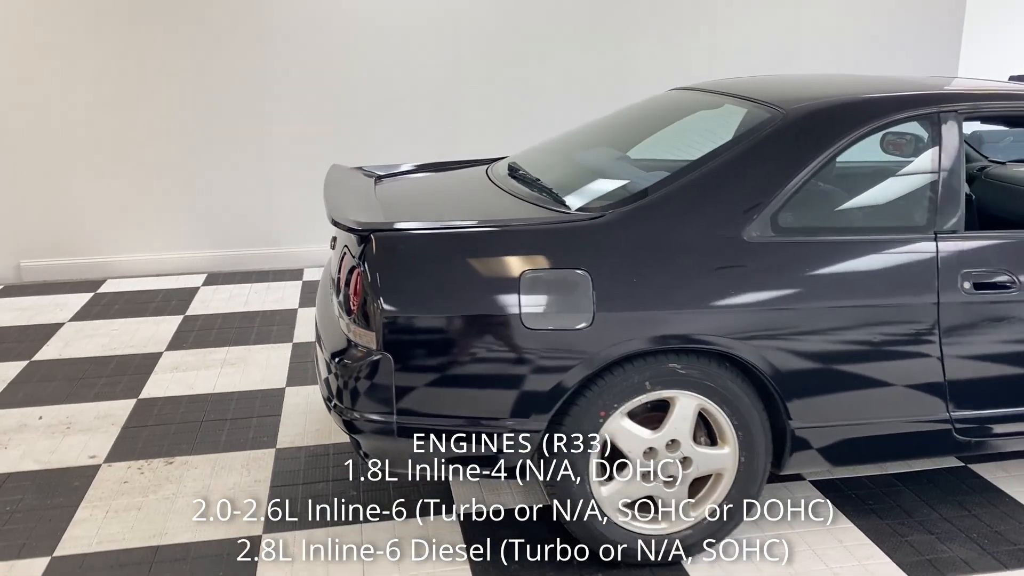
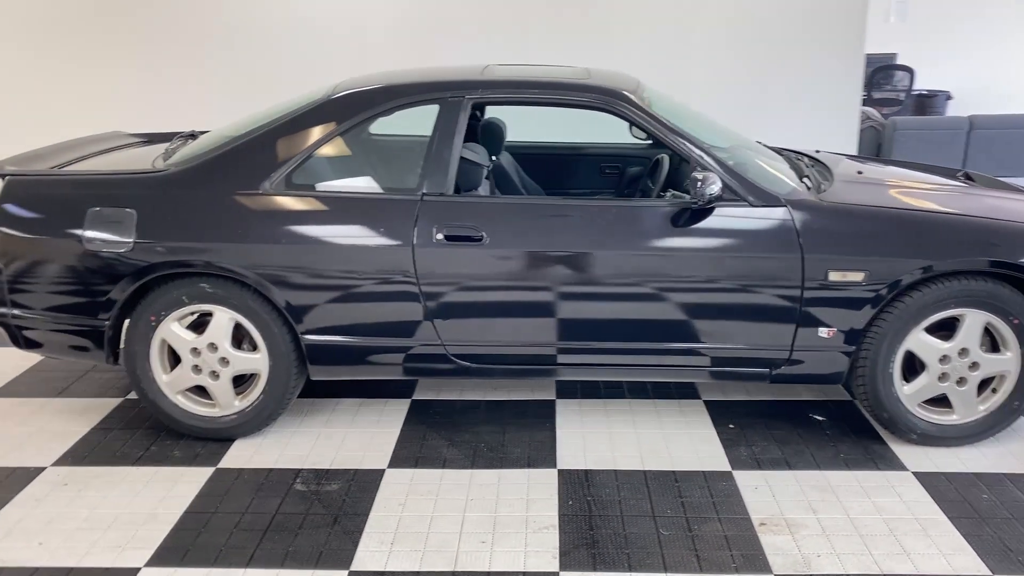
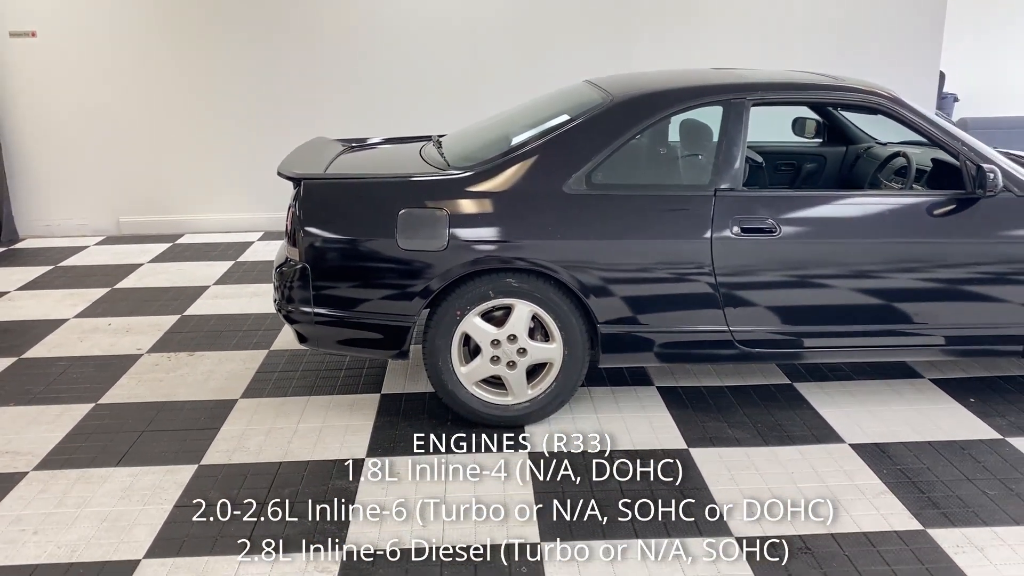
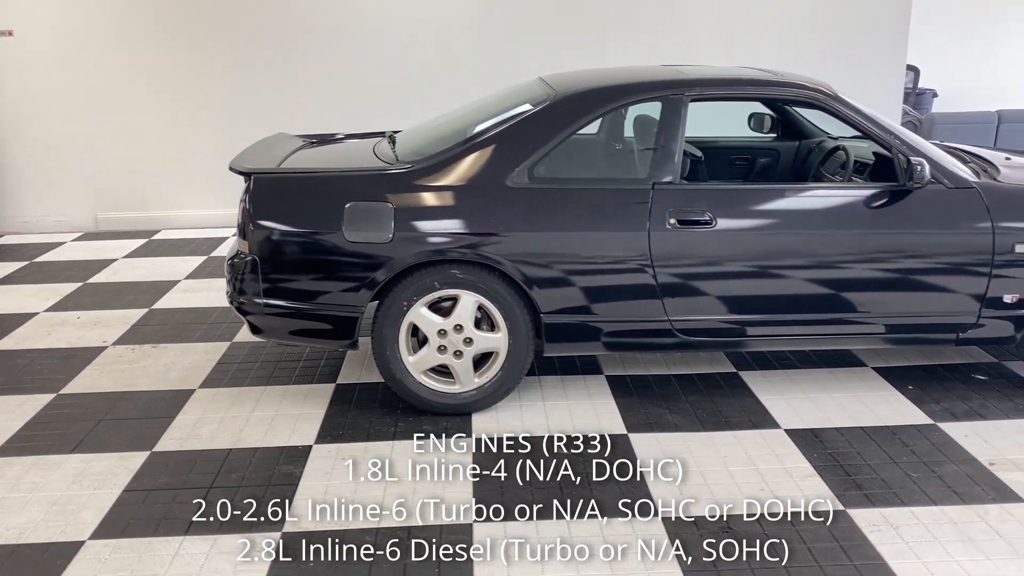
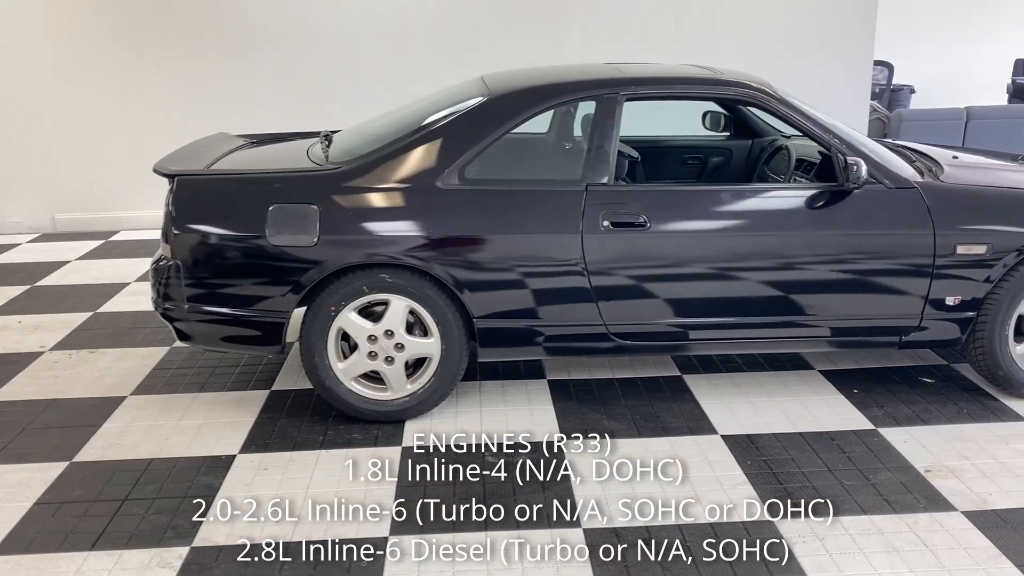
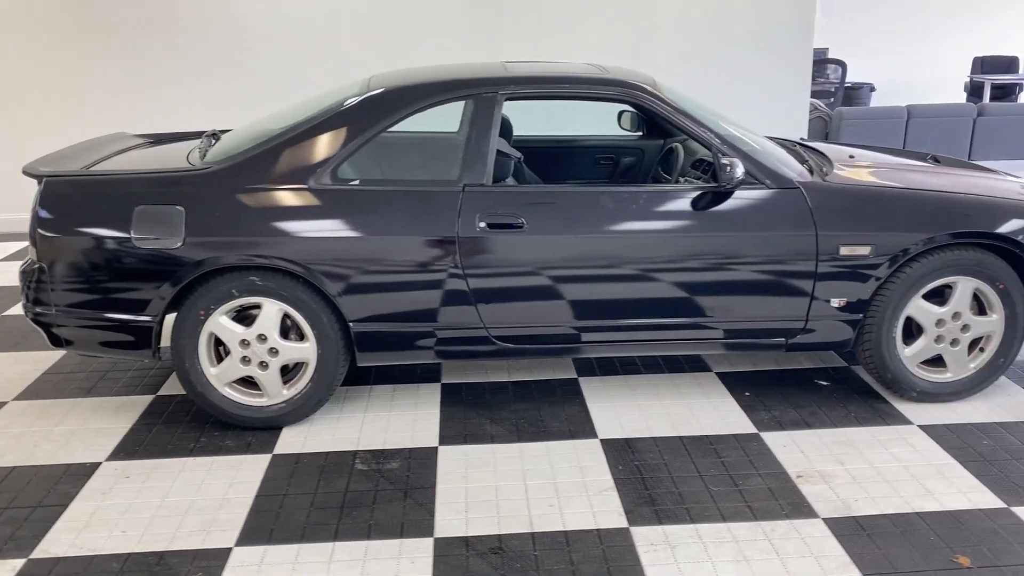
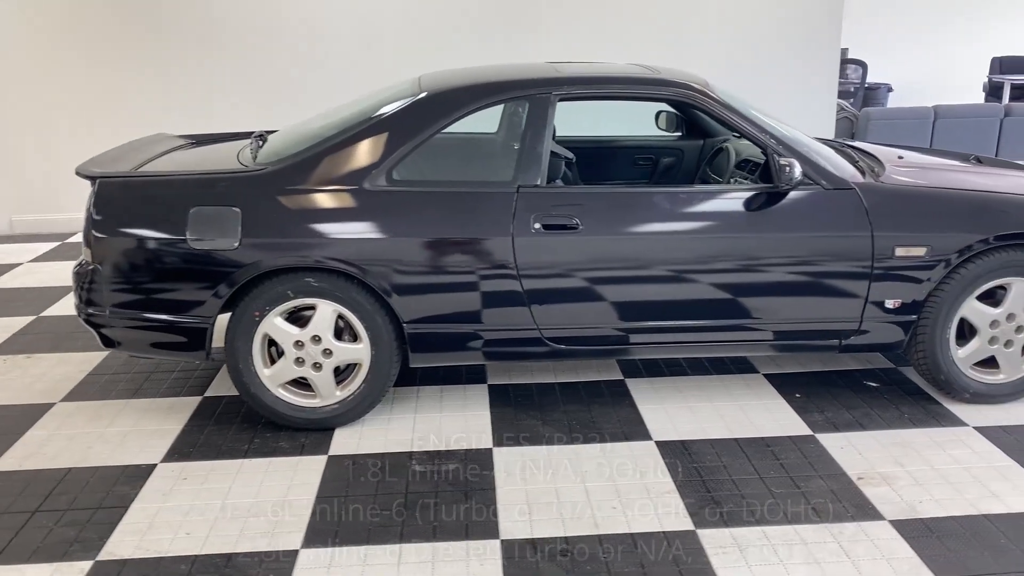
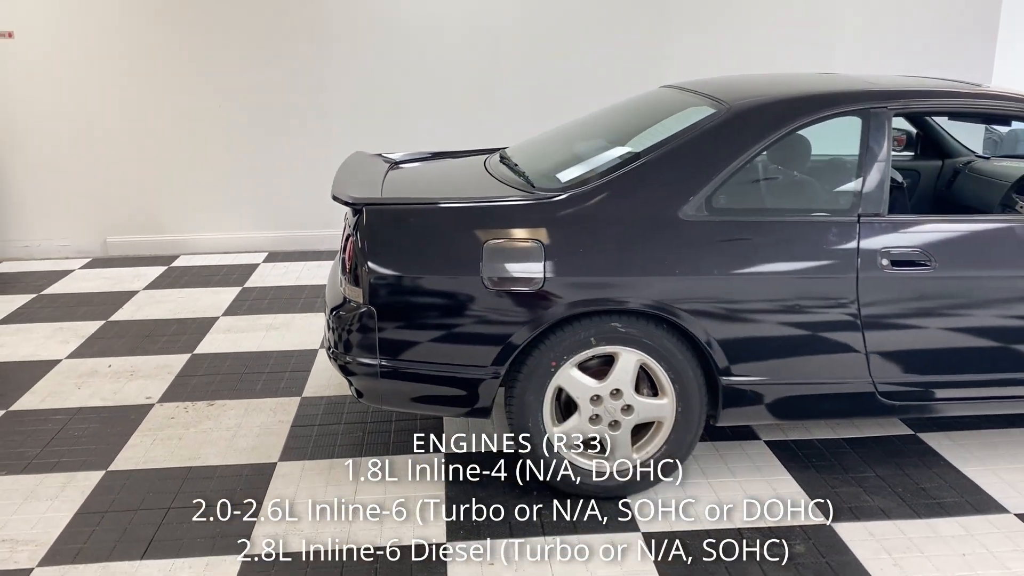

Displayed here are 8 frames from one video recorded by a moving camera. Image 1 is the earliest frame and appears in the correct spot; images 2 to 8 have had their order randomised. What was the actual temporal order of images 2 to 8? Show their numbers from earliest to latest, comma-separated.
8, 3, 4, 5, 7, 6, 2
